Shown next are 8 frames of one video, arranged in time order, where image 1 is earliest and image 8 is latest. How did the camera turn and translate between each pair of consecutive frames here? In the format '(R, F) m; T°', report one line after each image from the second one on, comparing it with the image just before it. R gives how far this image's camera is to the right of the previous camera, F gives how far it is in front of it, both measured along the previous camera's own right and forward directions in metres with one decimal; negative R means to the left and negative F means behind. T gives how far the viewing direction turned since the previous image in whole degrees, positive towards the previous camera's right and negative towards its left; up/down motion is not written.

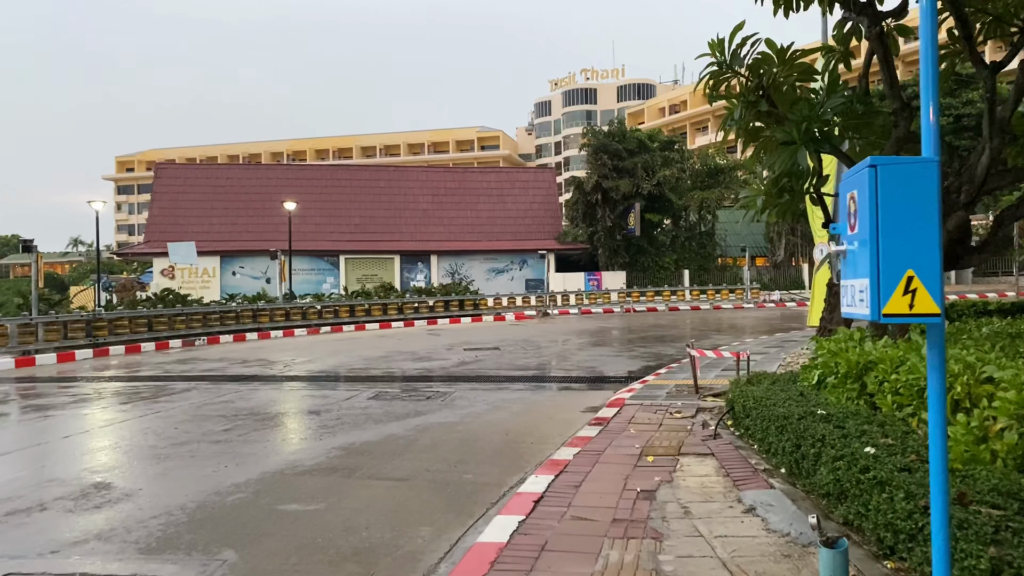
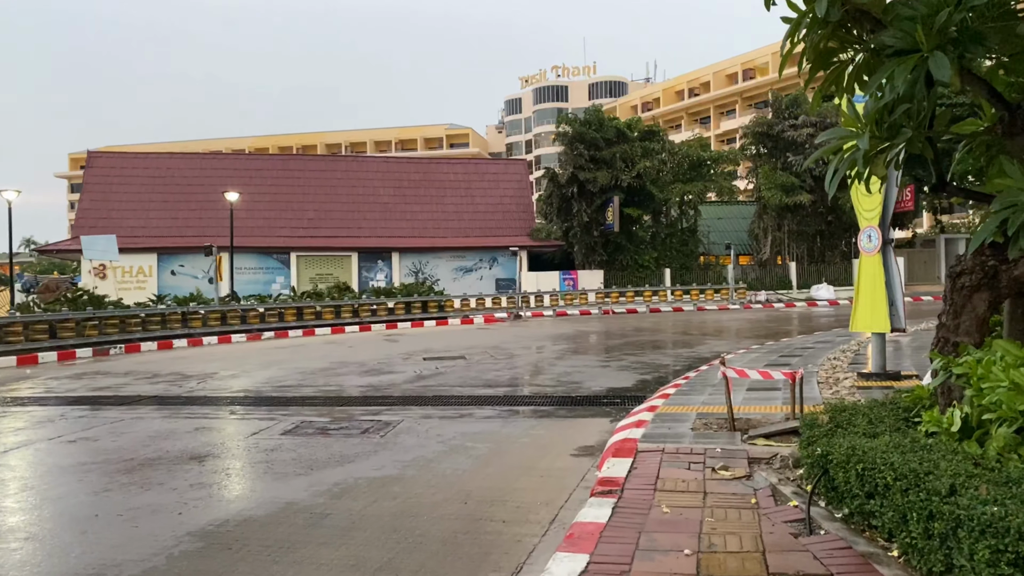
(+0.1, +2.4) m; +2°
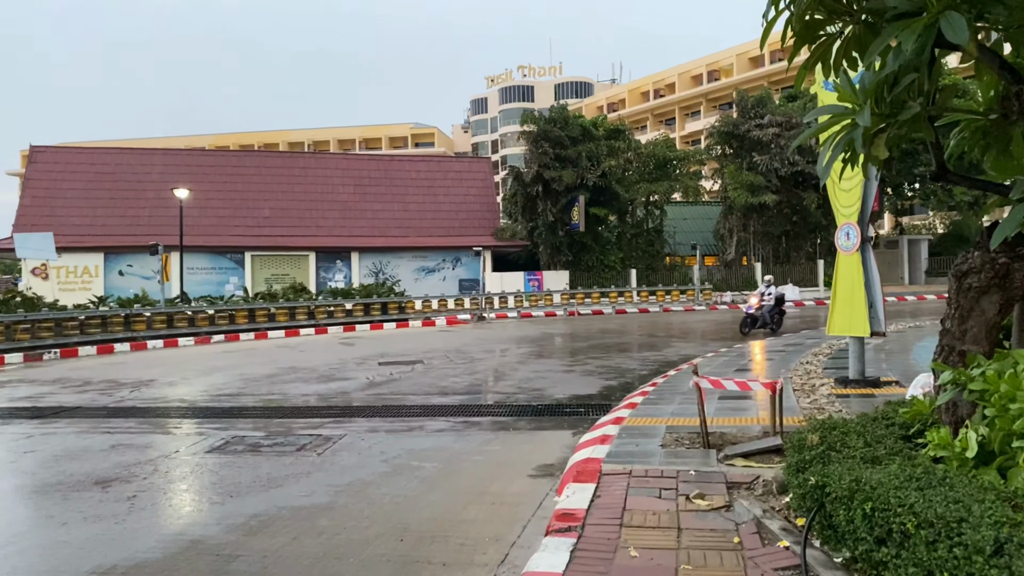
(+0.1, +0.6) m; +2°
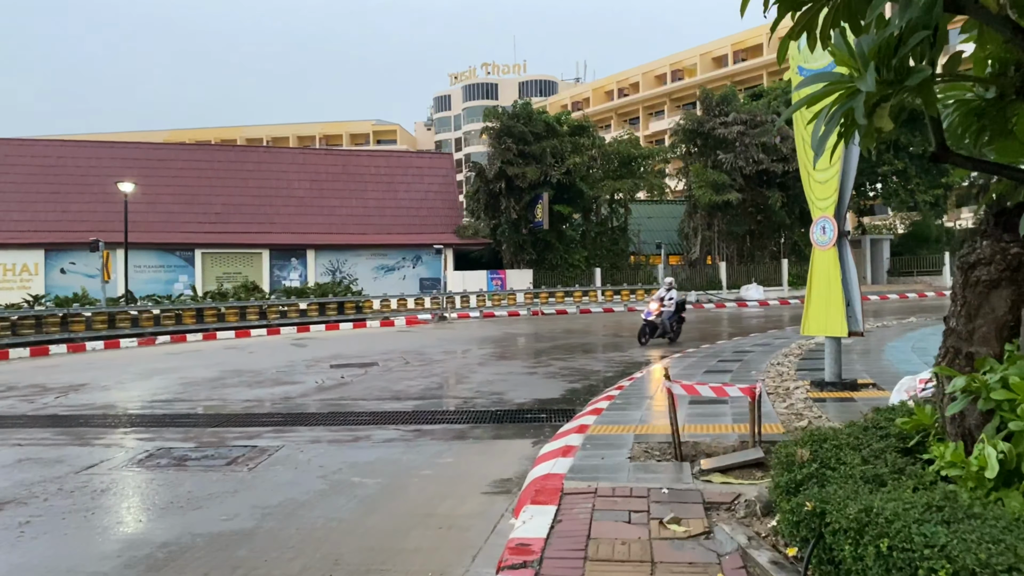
(+0.1, +0.5) m; +3°
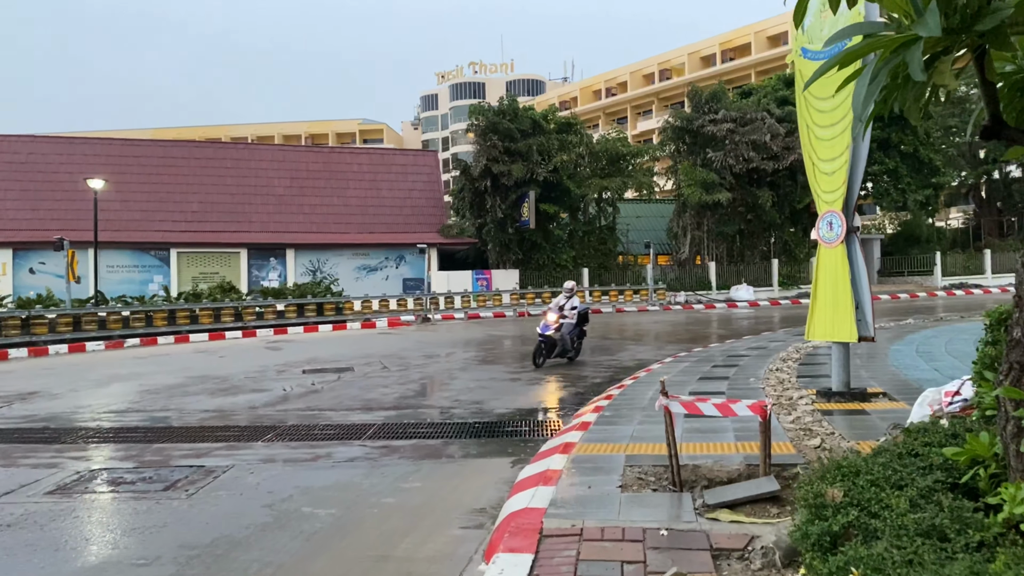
(+0.1, +0.7) m; +1°
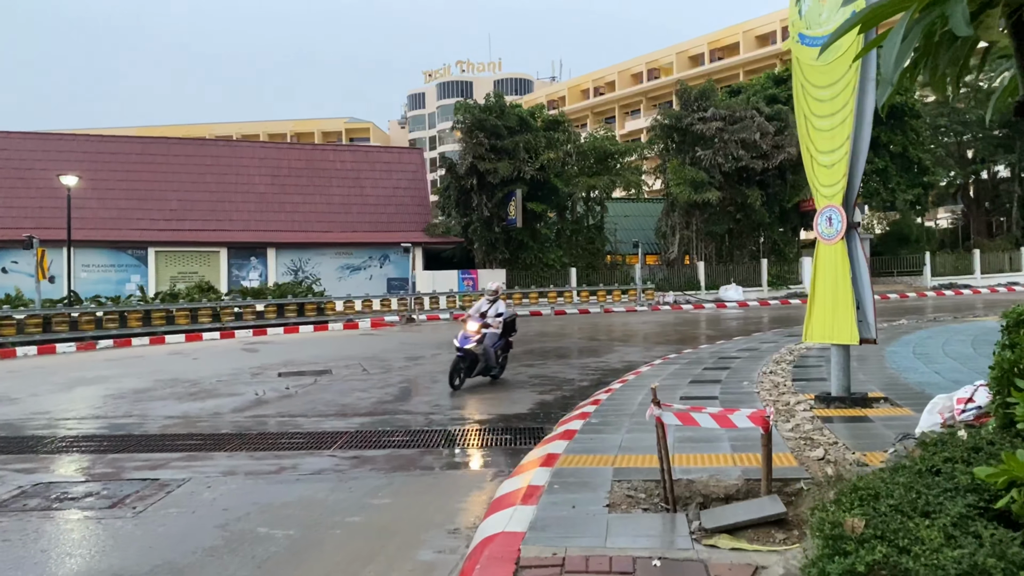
(+0.1, +0.4) m; +1°
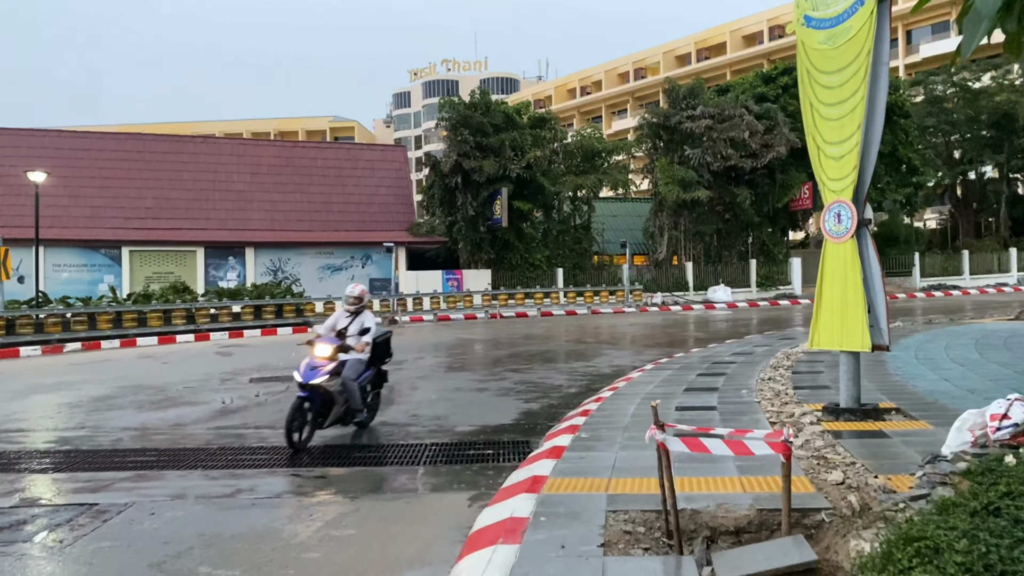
(0.0, +0.5) m; +1°
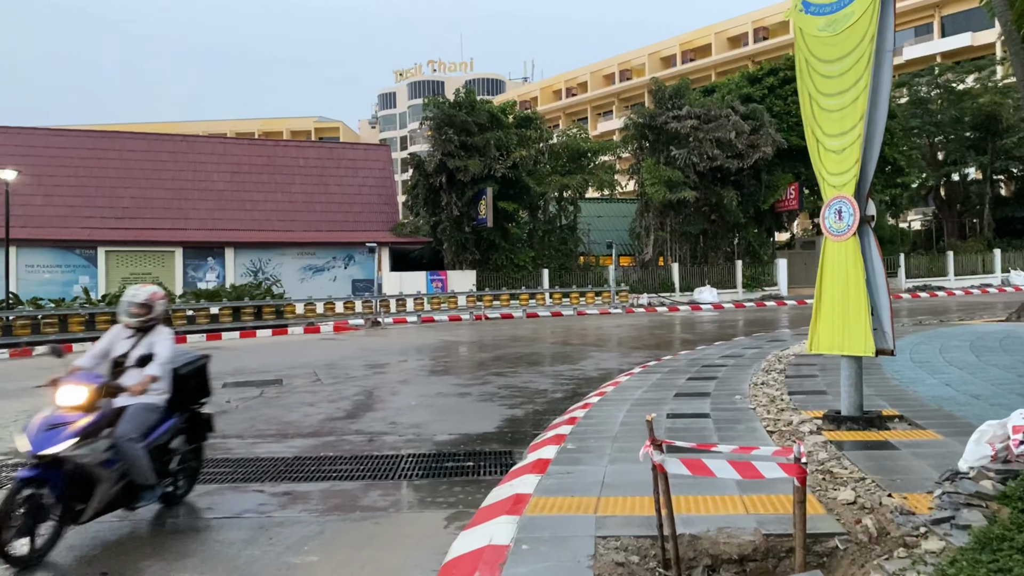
(0.0, +0.4) m; +1°
